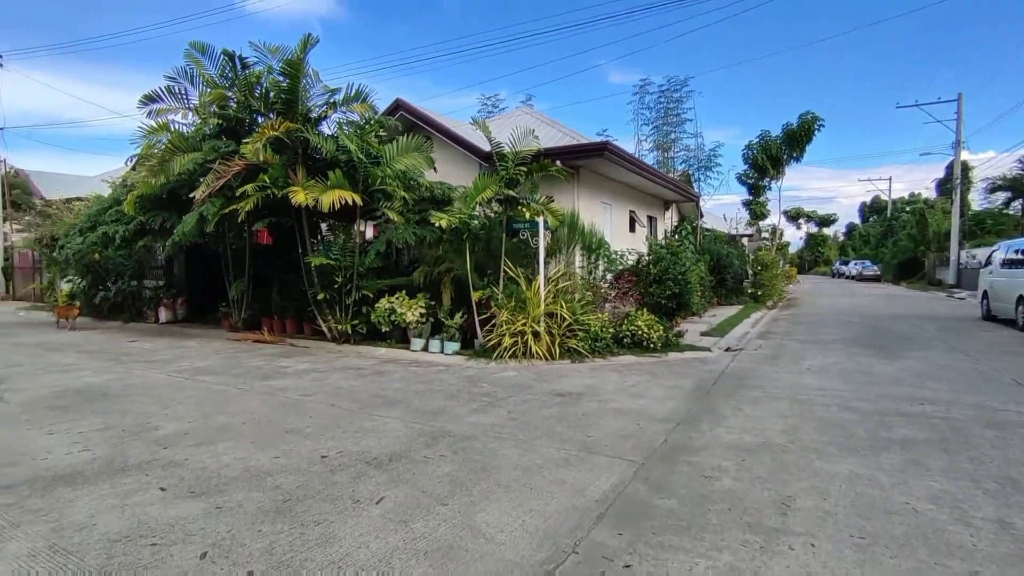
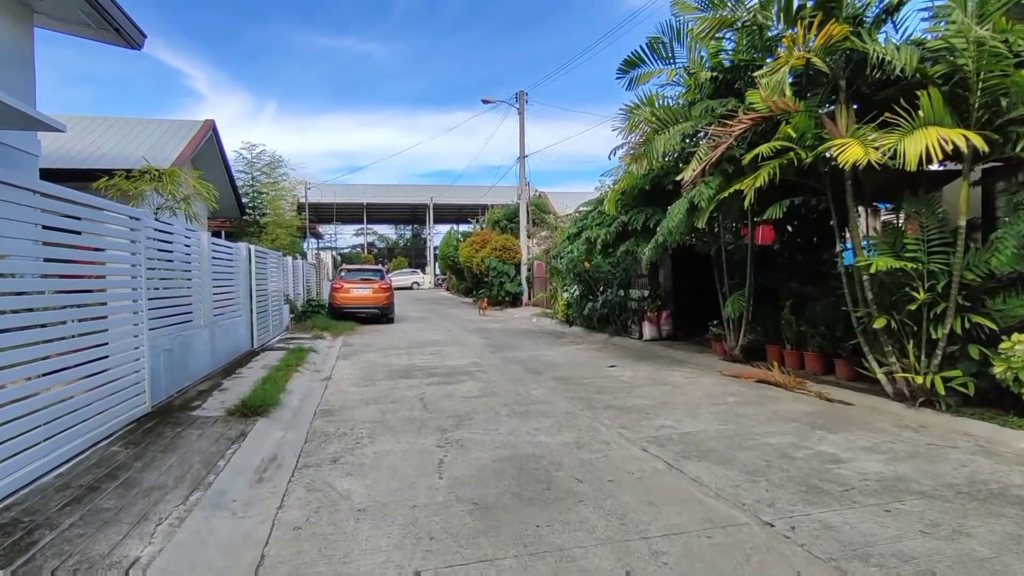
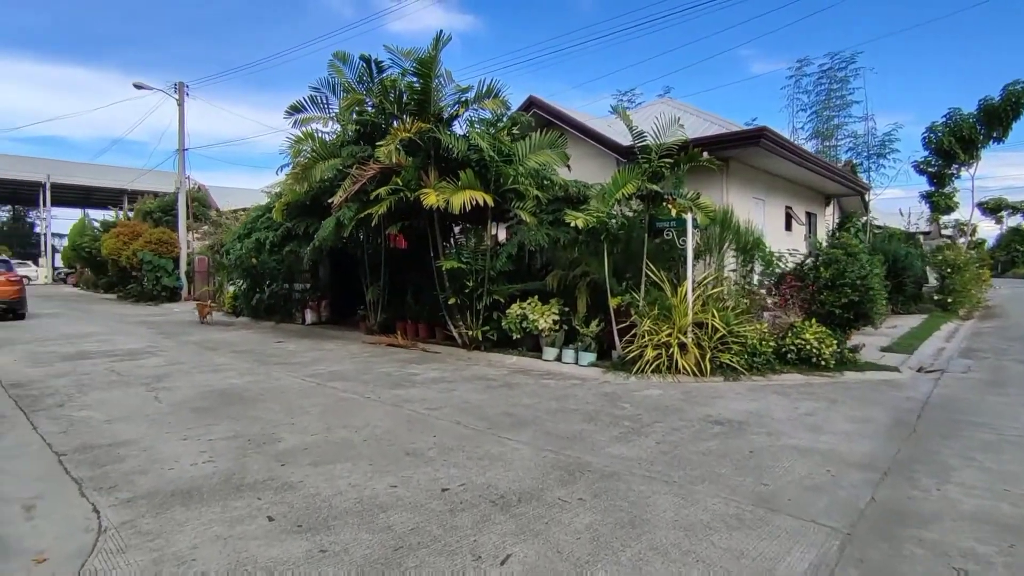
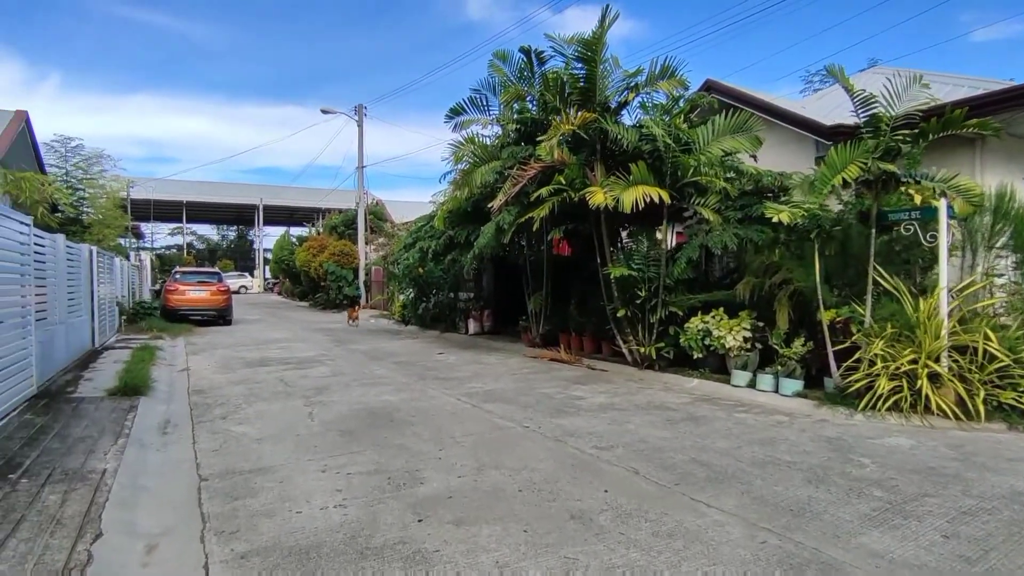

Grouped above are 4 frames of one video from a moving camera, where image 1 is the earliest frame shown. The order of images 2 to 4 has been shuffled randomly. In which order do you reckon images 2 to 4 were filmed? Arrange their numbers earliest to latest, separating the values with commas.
3, 4, 2
